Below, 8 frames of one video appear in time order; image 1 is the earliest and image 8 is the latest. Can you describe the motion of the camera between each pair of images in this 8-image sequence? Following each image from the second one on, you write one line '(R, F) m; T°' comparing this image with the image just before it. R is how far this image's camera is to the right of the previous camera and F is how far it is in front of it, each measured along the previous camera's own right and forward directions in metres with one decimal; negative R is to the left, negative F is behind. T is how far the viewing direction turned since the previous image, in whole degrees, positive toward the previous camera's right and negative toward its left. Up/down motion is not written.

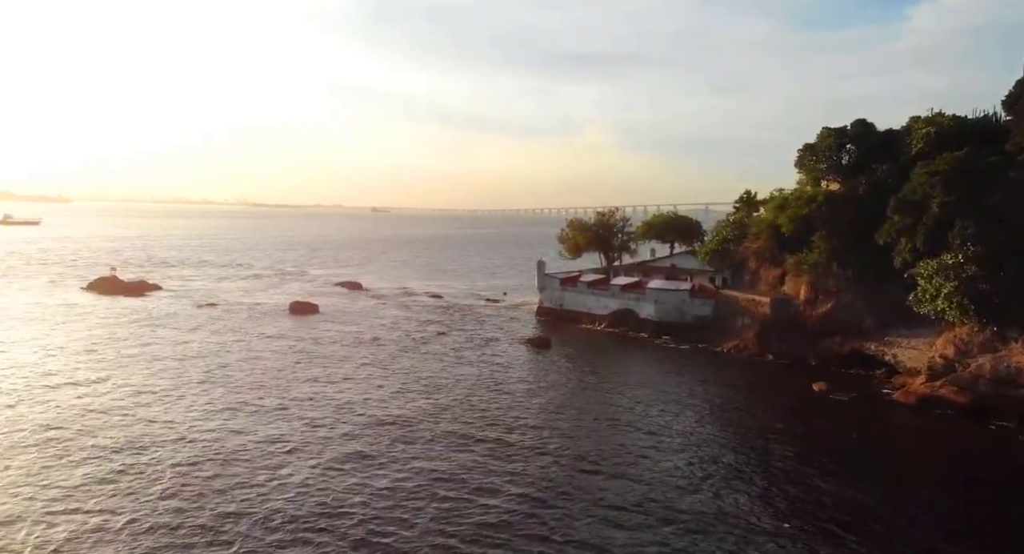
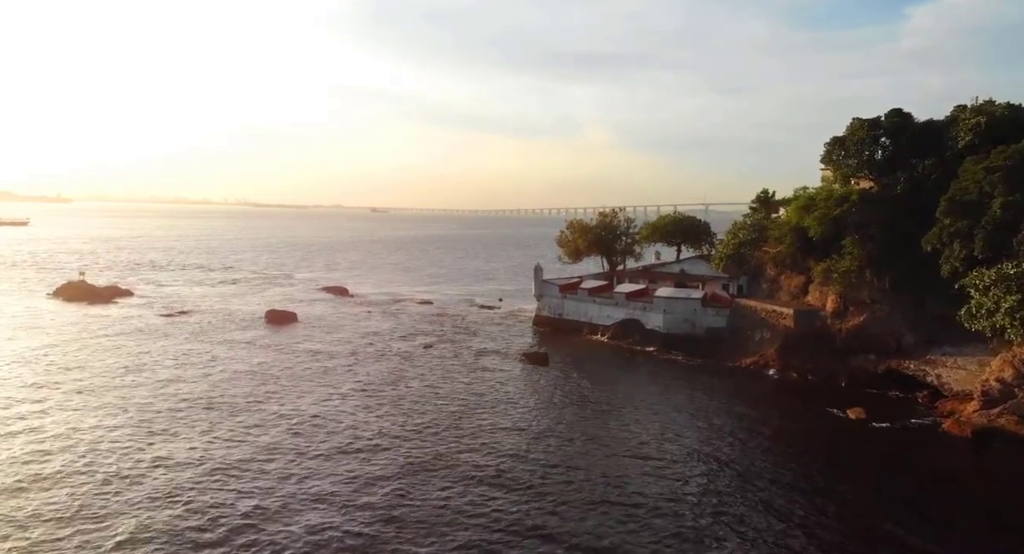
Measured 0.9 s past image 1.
(+0.4, +5.0) m; 0°
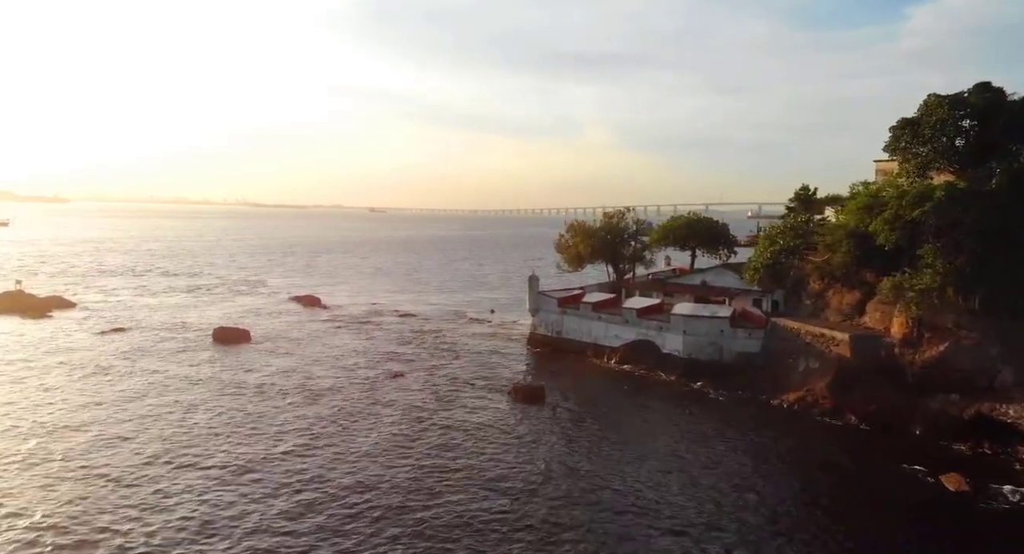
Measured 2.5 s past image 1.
(+0.7, +8.6) m; 0°
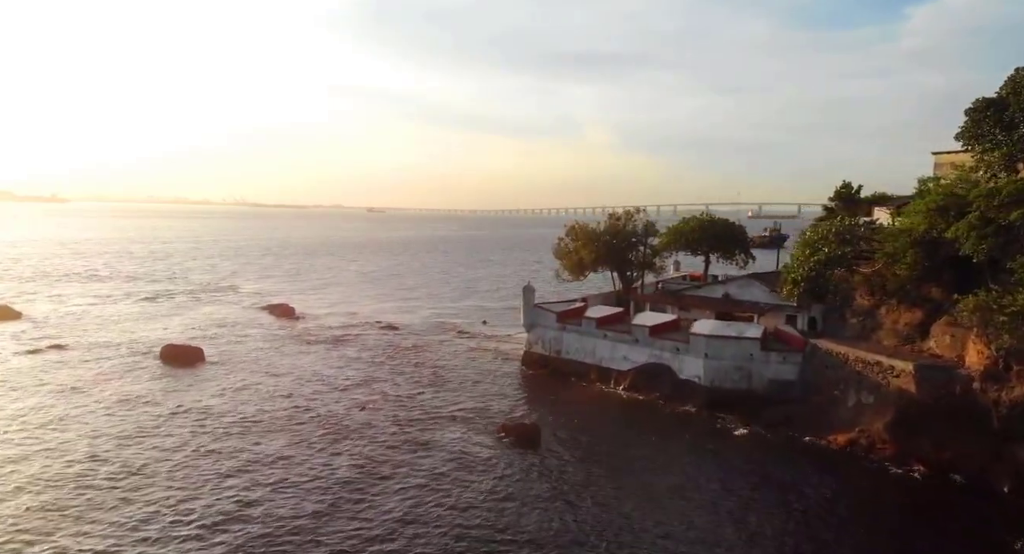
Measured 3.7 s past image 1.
(+0.5, +6.4) m; 0°
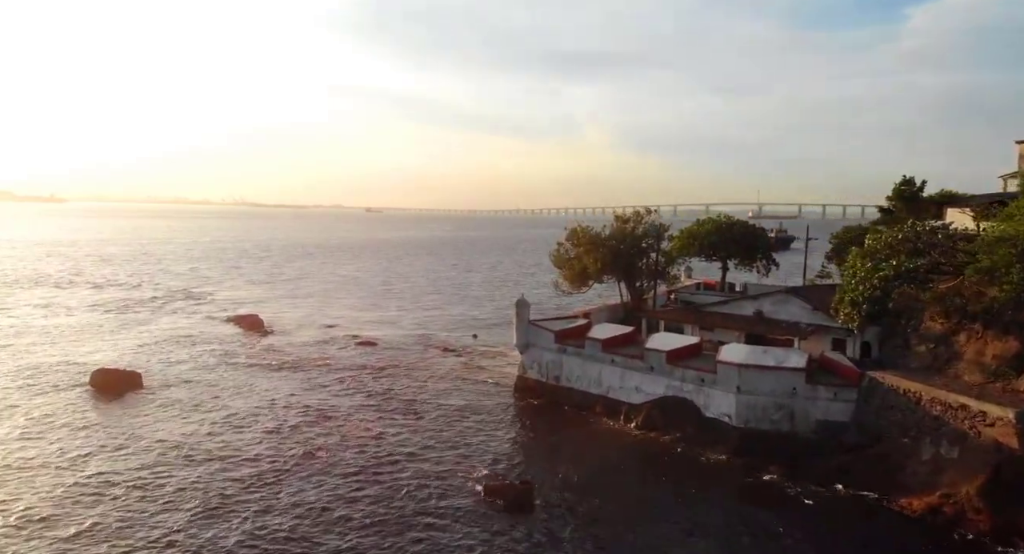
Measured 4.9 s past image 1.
(+0.5, +6.4) m; 0°
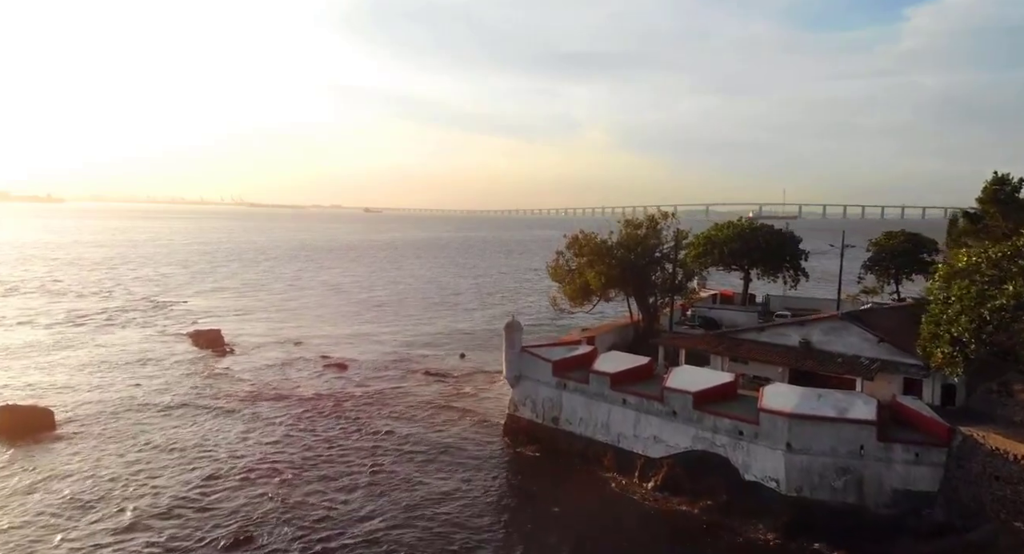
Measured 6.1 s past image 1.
(+0.4, +6.4) m; 0°
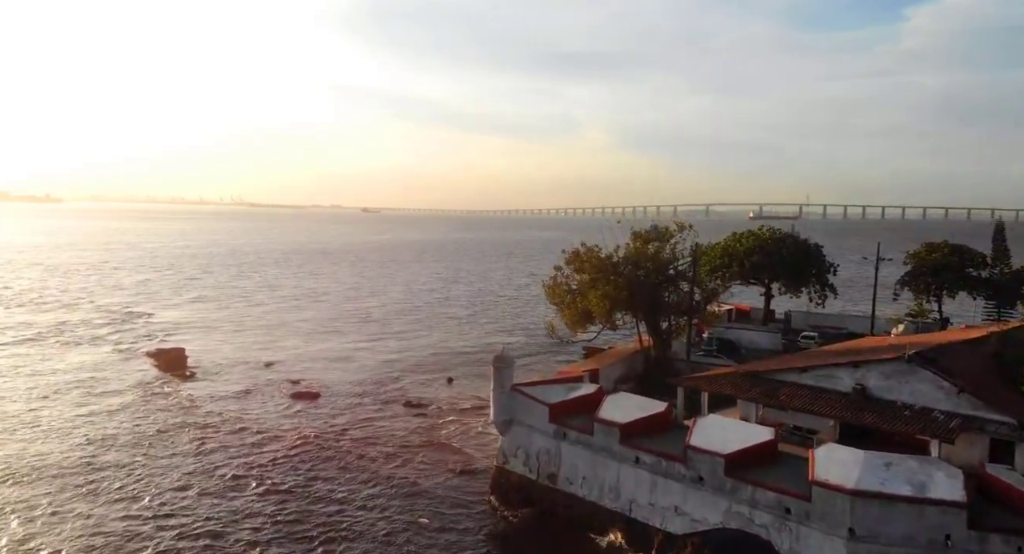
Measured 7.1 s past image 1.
(+0.4, +5.0) m; 0°
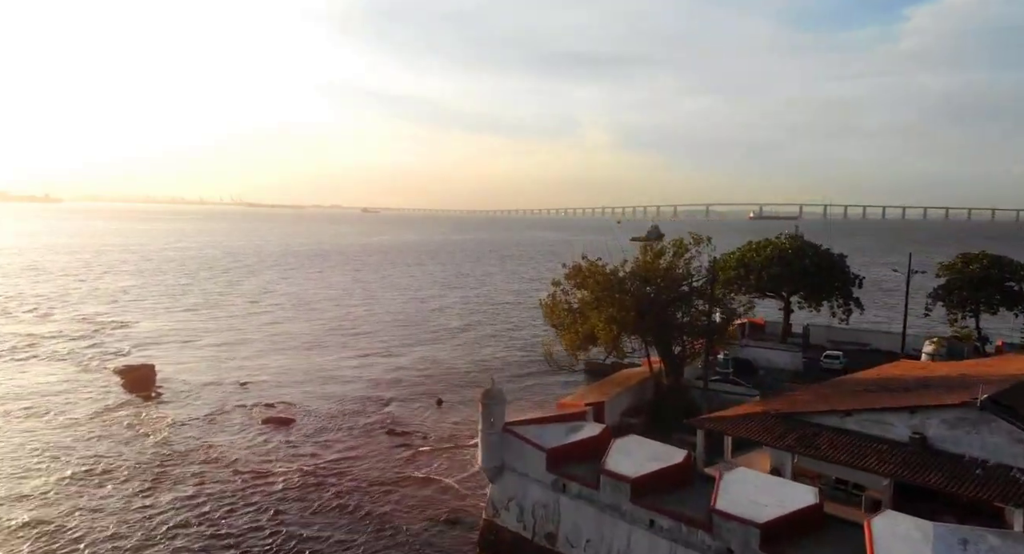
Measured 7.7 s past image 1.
(+0.3, +3.6) m; 0°
